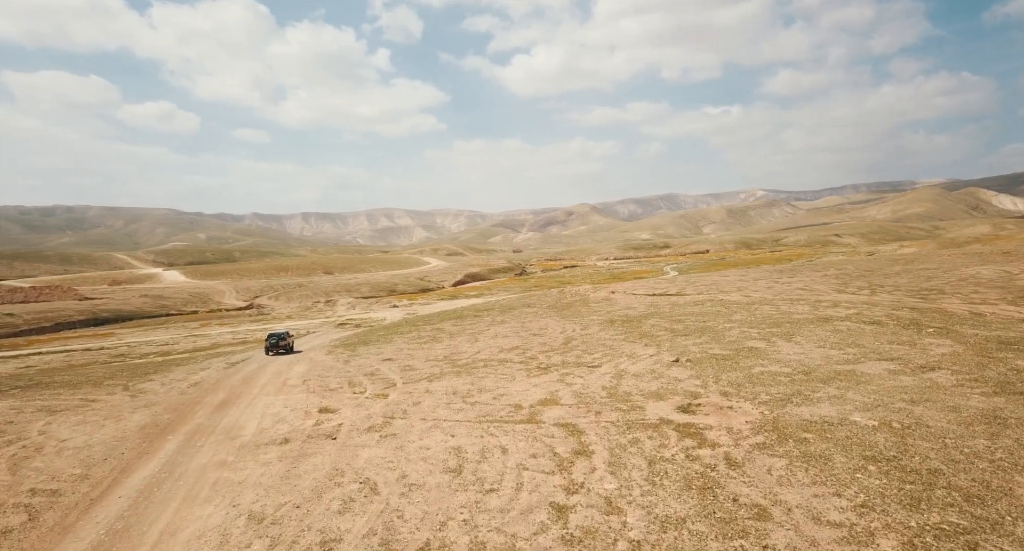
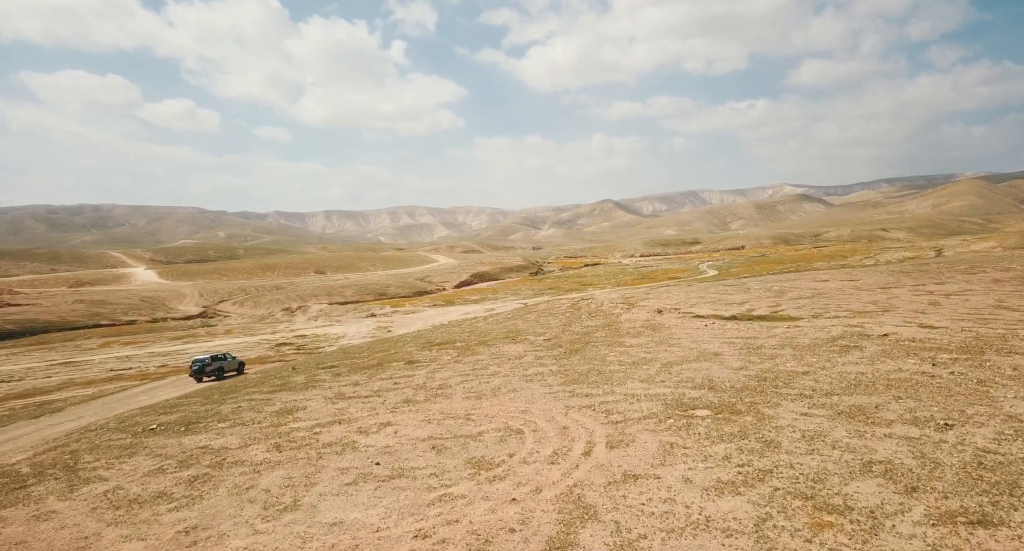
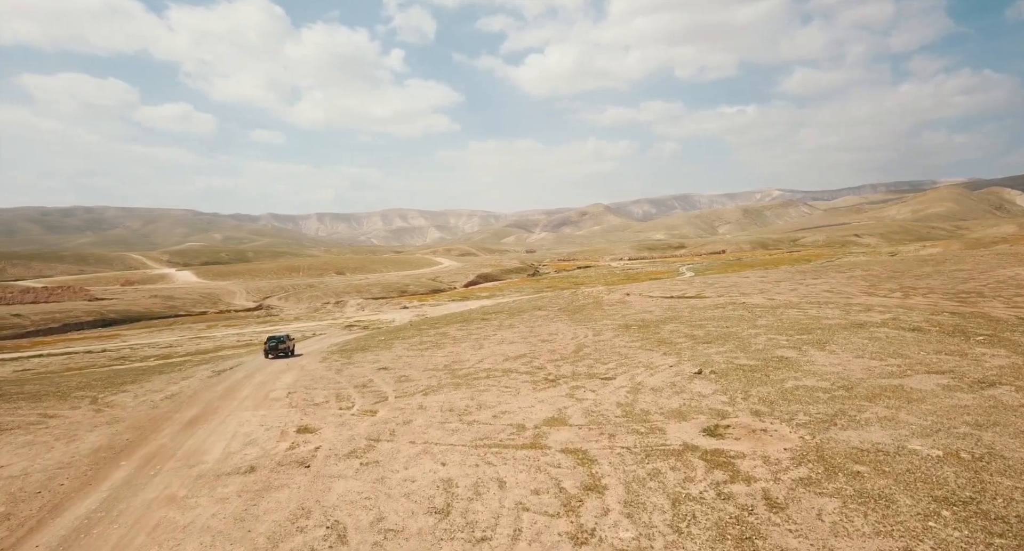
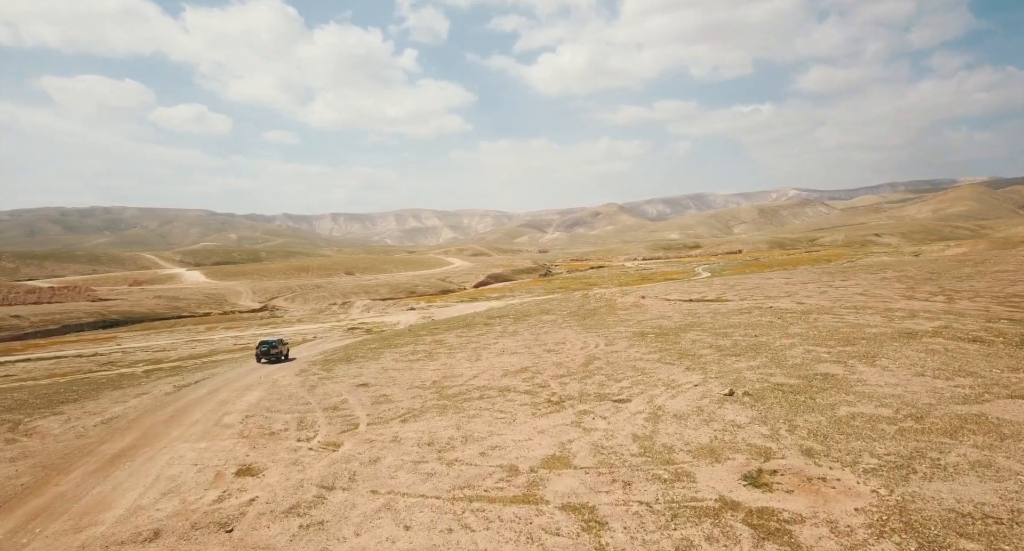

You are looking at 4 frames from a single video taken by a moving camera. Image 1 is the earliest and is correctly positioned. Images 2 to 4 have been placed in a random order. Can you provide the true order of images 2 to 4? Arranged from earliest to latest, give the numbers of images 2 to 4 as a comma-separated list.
3, 4, 2
